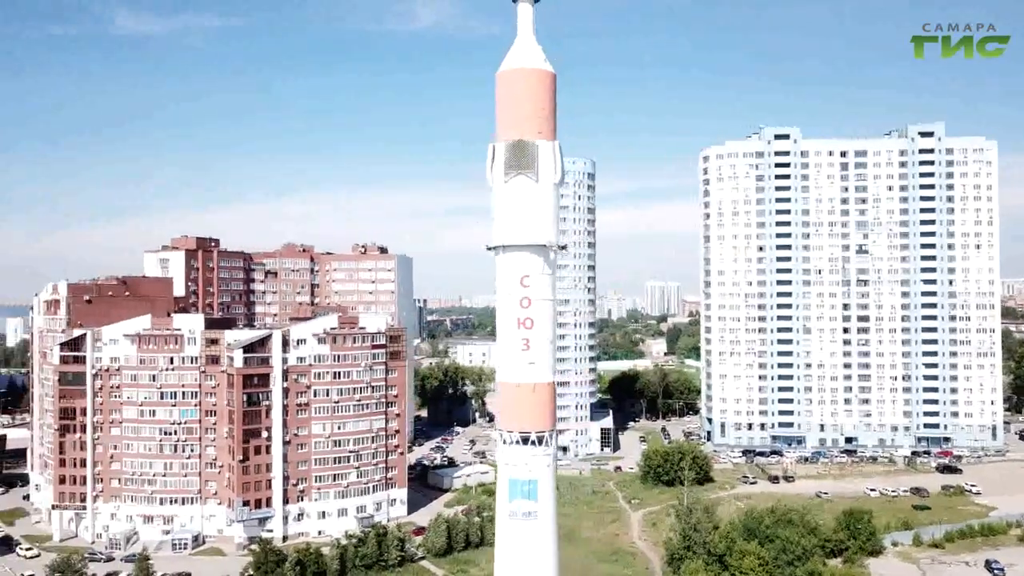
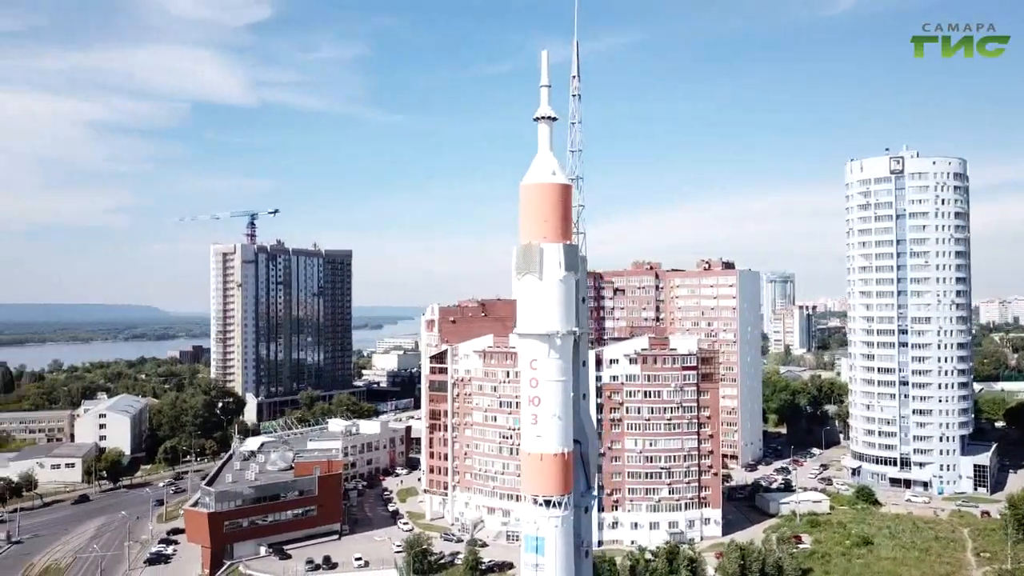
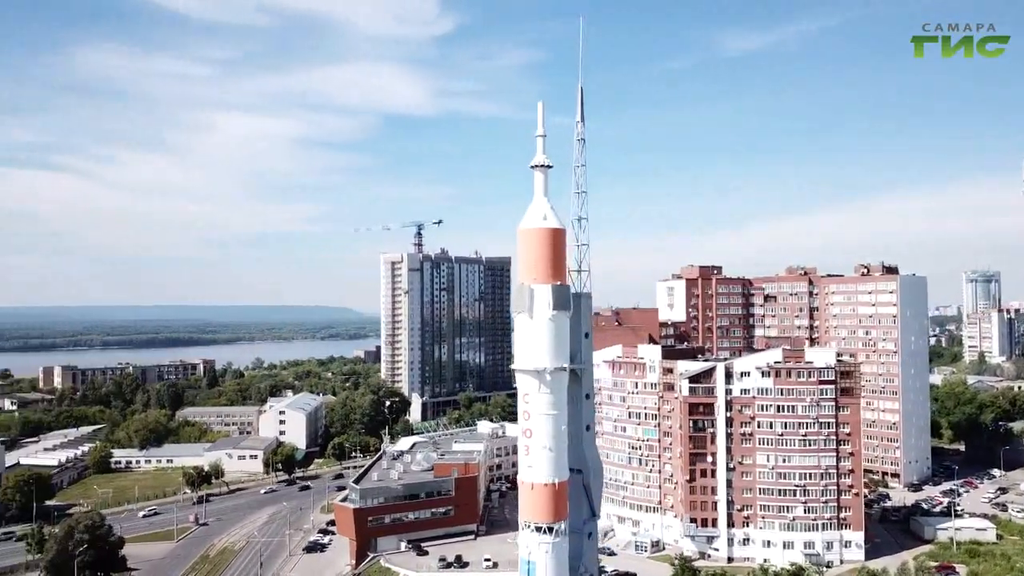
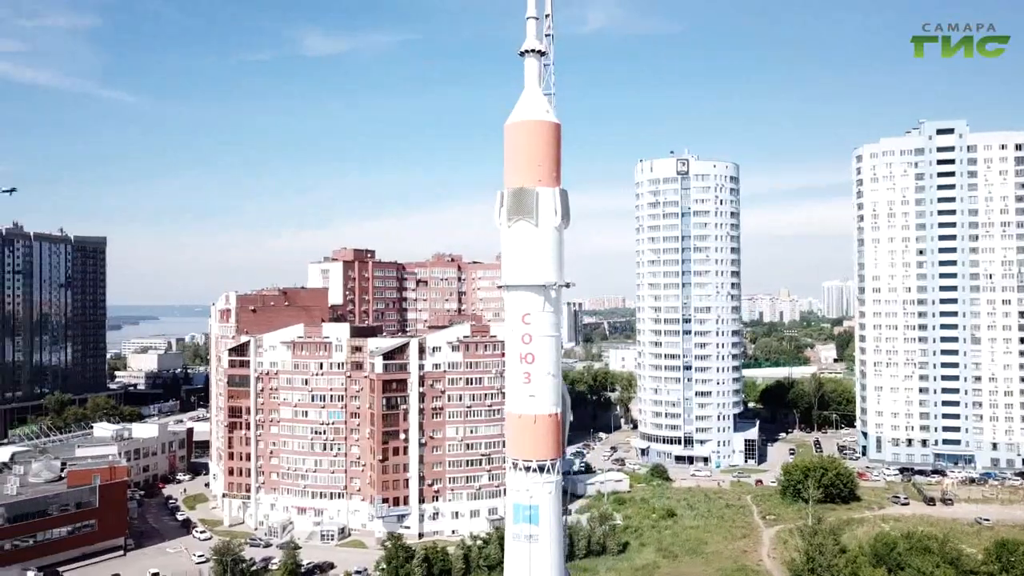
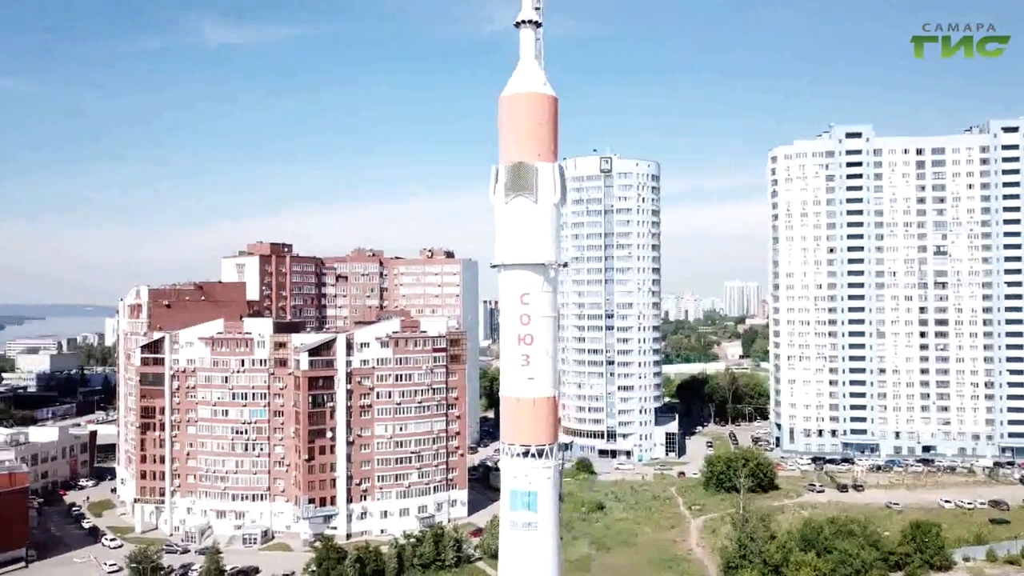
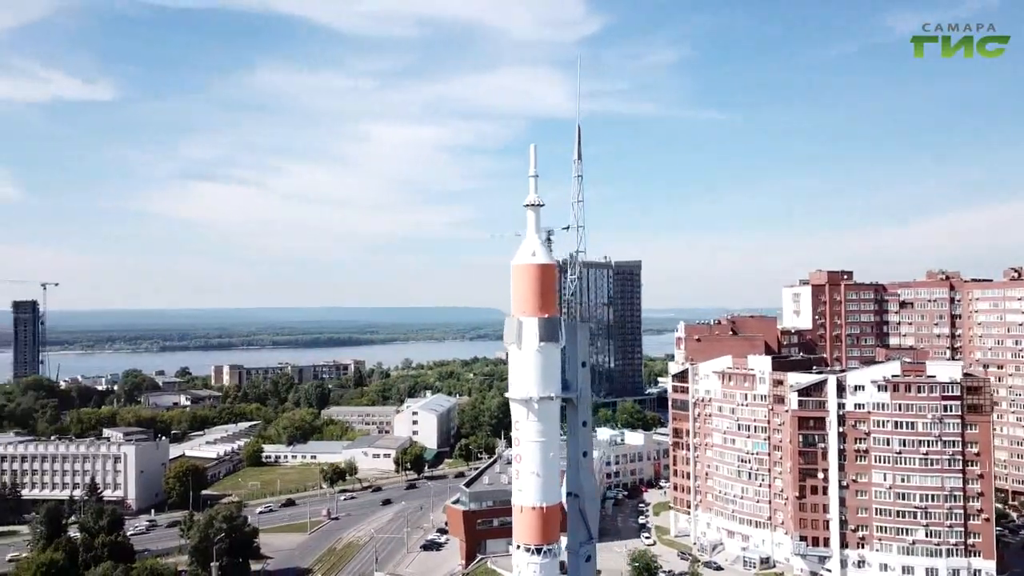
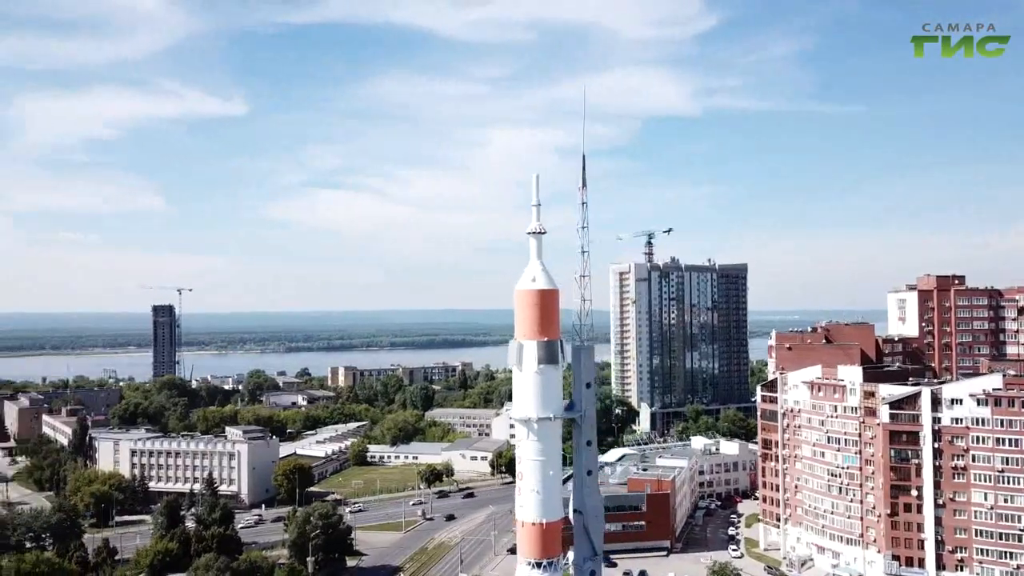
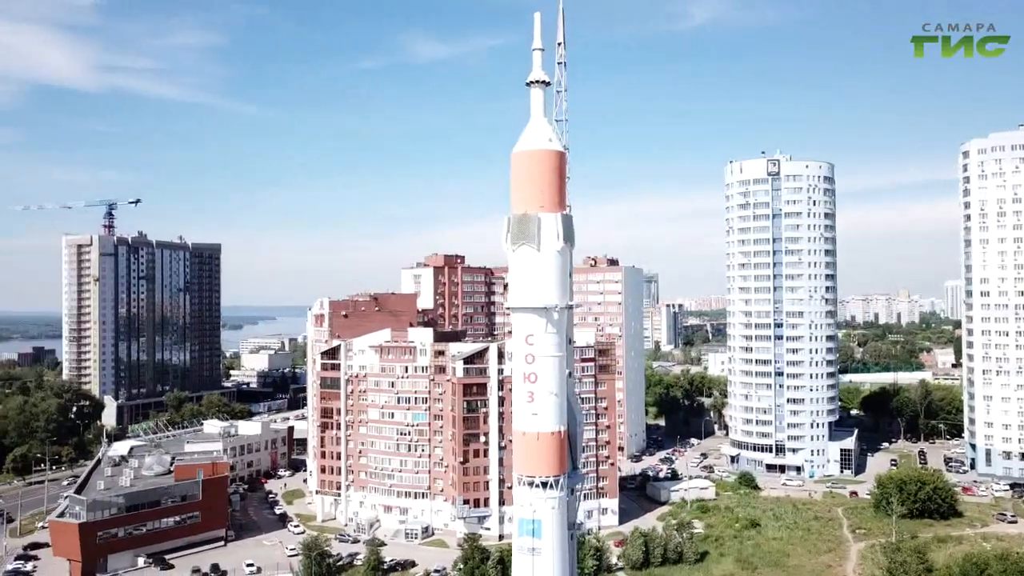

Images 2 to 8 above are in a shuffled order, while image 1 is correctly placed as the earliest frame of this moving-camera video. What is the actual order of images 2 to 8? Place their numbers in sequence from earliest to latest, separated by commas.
5, 4, 8, 2, 3, 6, 7
